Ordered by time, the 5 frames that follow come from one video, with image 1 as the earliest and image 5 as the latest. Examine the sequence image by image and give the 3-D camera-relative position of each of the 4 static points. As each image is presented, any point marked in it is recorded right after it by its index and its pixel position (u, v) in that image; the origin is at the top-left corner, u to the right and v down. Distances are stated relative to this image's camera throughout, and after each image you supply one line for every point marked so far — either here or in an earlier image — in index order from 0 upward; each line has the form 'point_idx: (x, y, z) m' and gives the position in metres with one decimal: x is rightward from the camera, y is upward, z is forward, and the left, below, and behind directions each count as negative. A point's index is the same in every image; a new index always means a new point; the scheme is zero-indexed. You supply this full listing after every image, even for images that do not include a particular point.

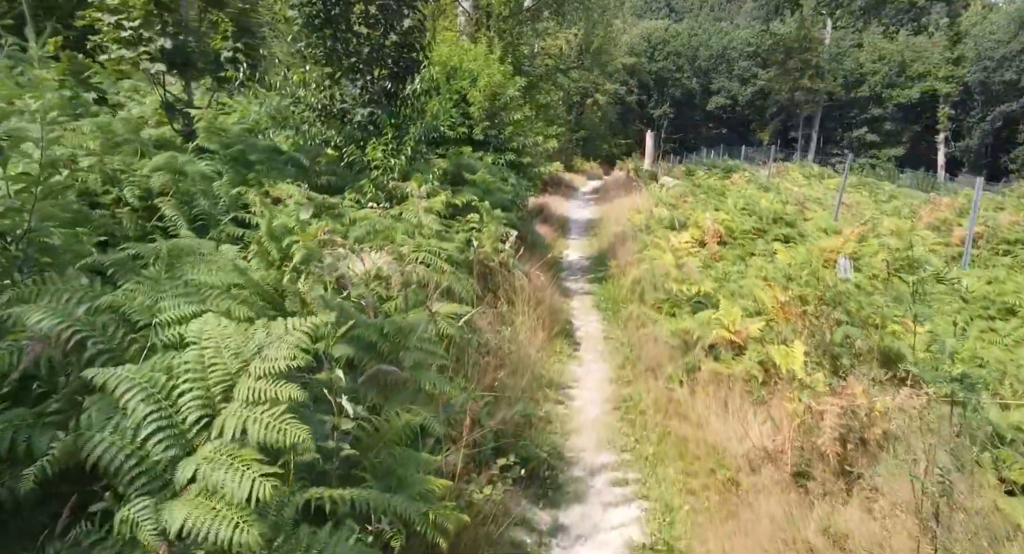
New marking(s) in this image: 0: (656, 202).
0: (+3.0, +1.5, +14.9) m
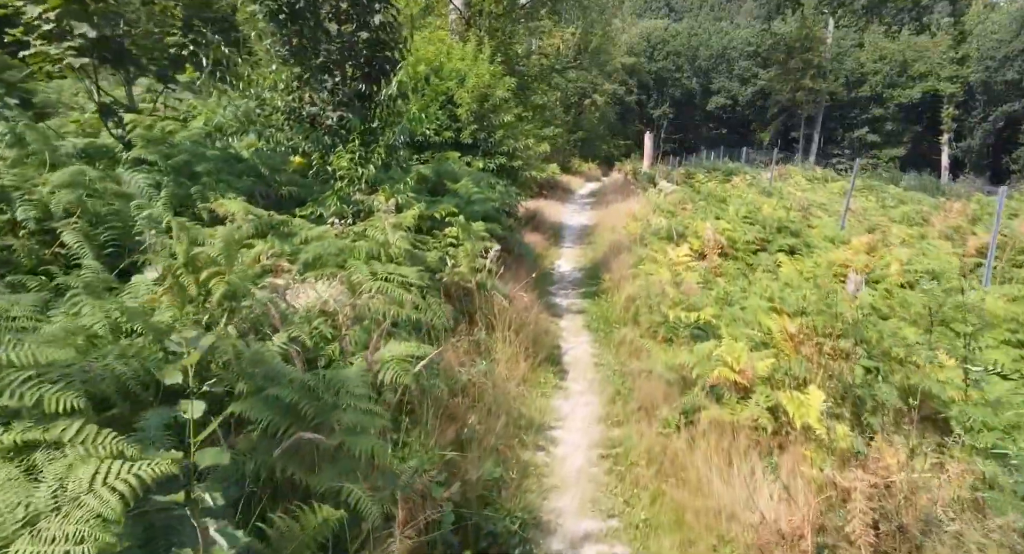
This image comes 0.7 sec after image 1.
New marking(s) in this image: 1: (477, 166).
0: (+2.8, +1.3, +14.2) m
1: (-0.6, +1.9, +12.6) m
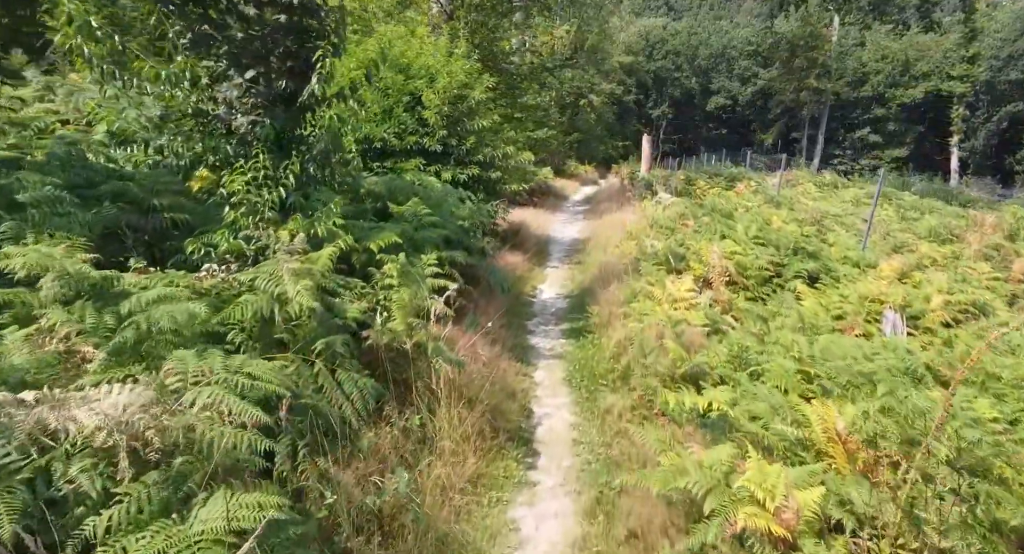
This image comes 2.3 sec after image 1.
0: (+2.4, +0.9, +12.6) m
1: (-1.0, +1.5, +10.9) m
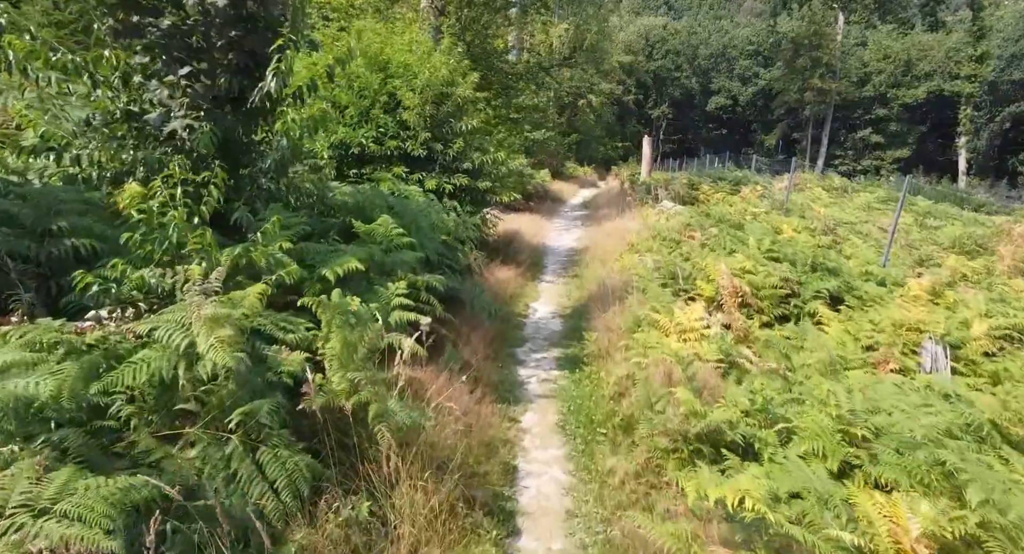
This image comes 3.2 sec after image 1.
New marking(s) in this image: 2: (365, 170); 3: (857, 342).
0: (+2.3, +0.7, +11.7) m
1: (-1.1, +1.3, +10.0) m
2: (-2.0, +1.4, +9.7) m
3: (+3.4, -0.6, +7.0) m
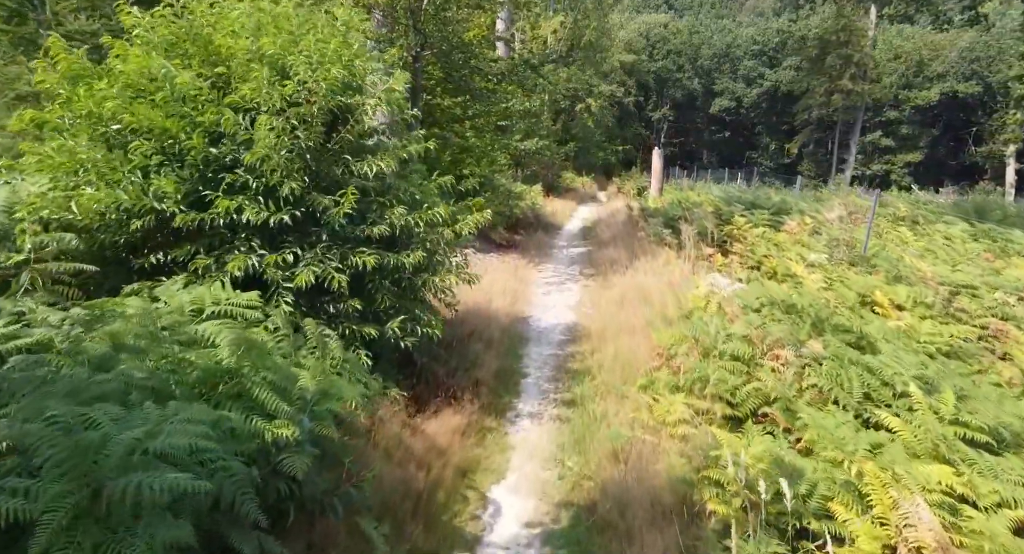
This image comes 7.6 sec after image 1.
0: (+1.8, -0.6, +6.9) m
1: (-1.5, 0.0, +5.2) m
2: (-2.4, +0.2, +4.9) m
3: (+3.0, -1.9, +2.3) m
